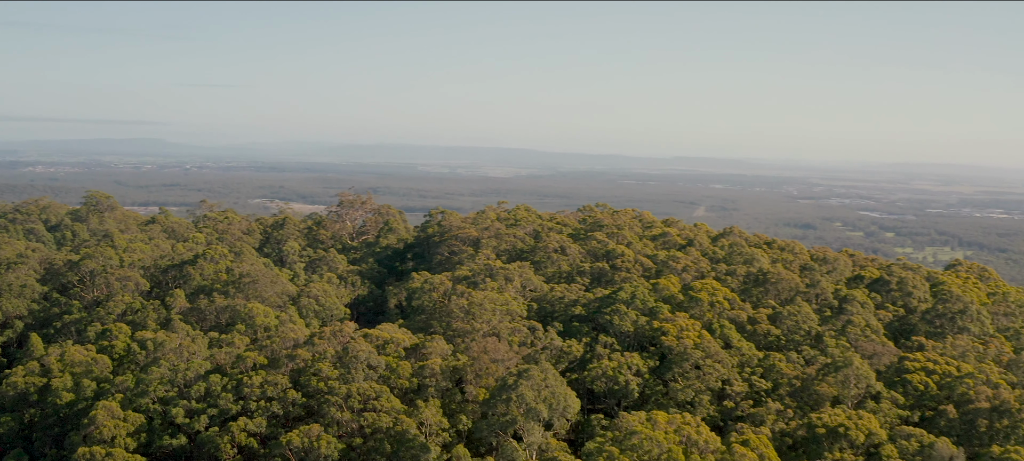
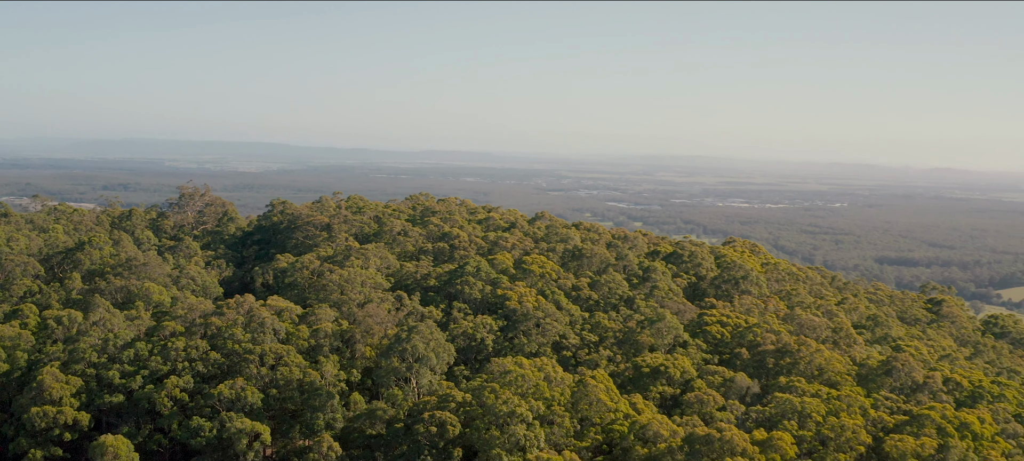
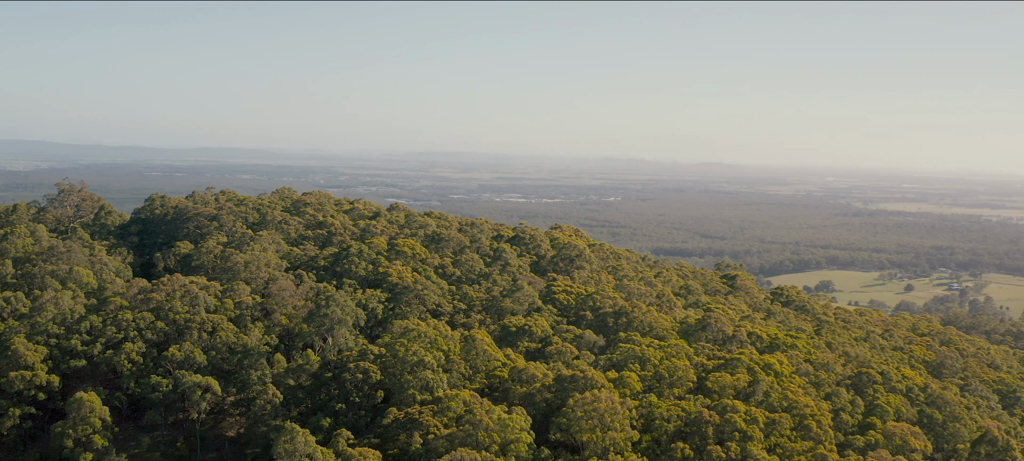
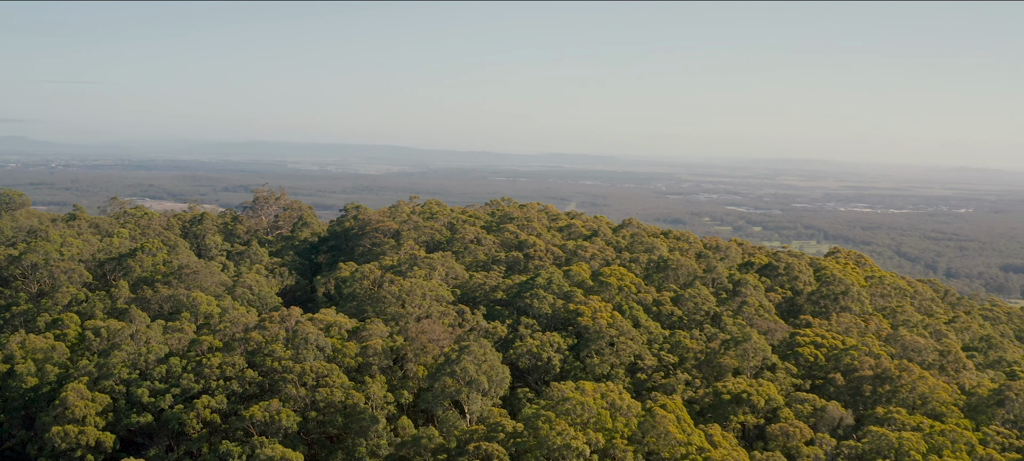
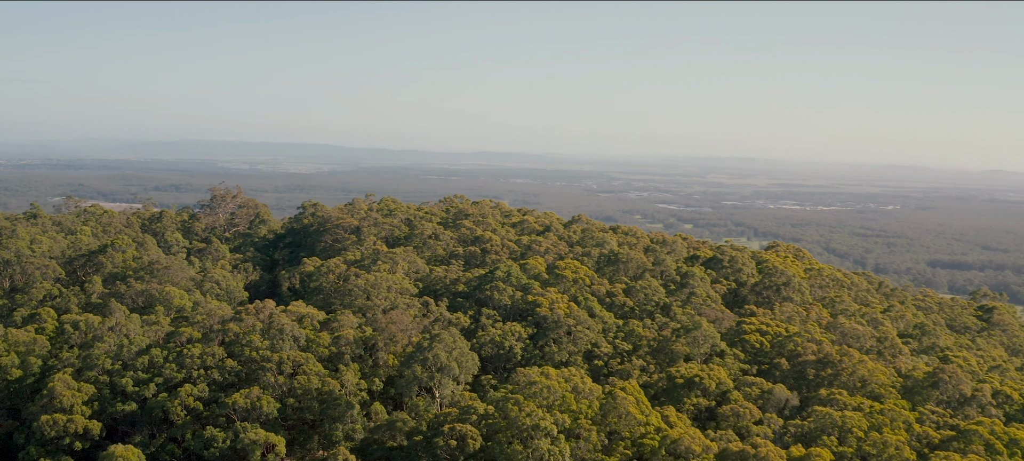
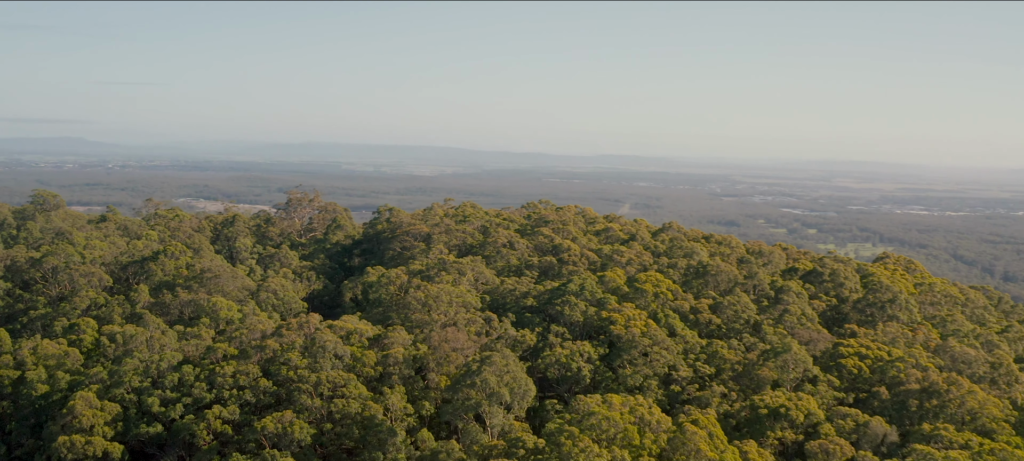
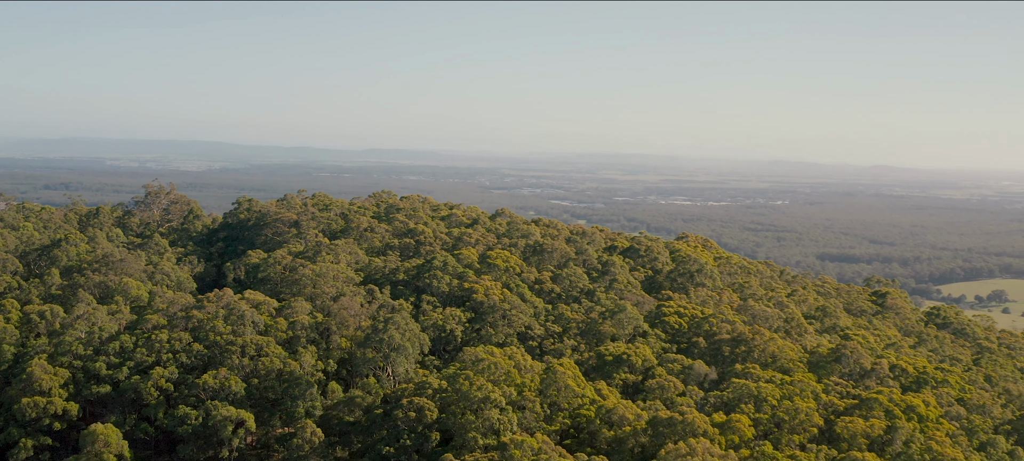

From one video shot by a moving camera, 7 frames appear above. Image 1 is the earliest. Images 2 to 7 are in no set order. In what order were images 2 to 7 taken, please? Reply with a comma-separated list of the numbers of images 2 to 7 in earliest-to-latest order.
6, 4, 5, 2, 7, 3
